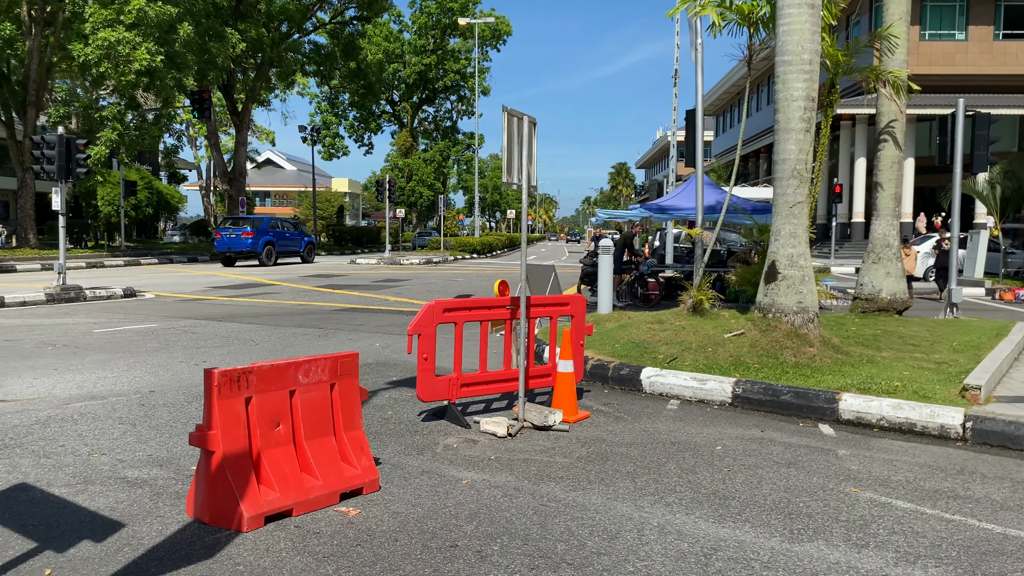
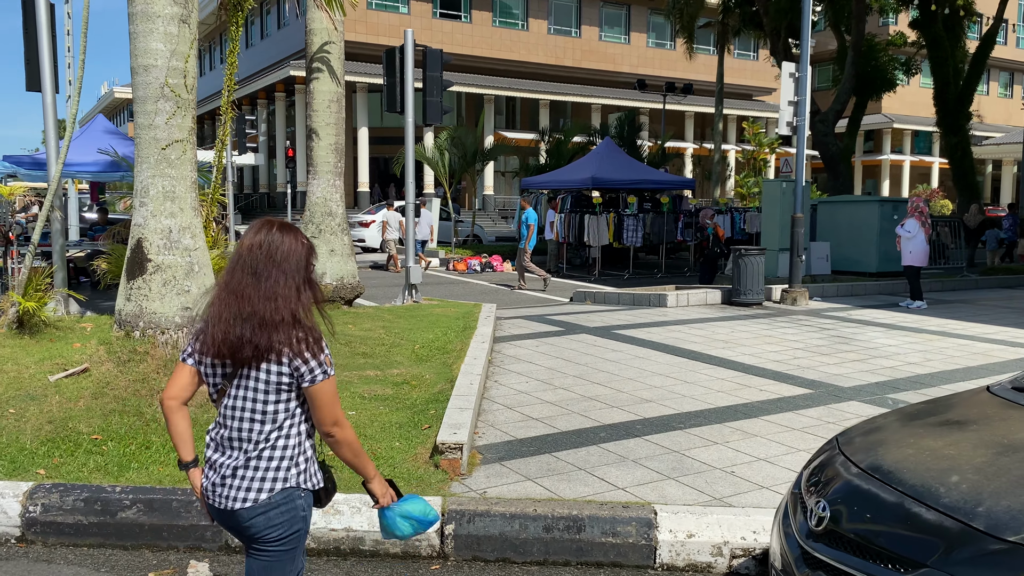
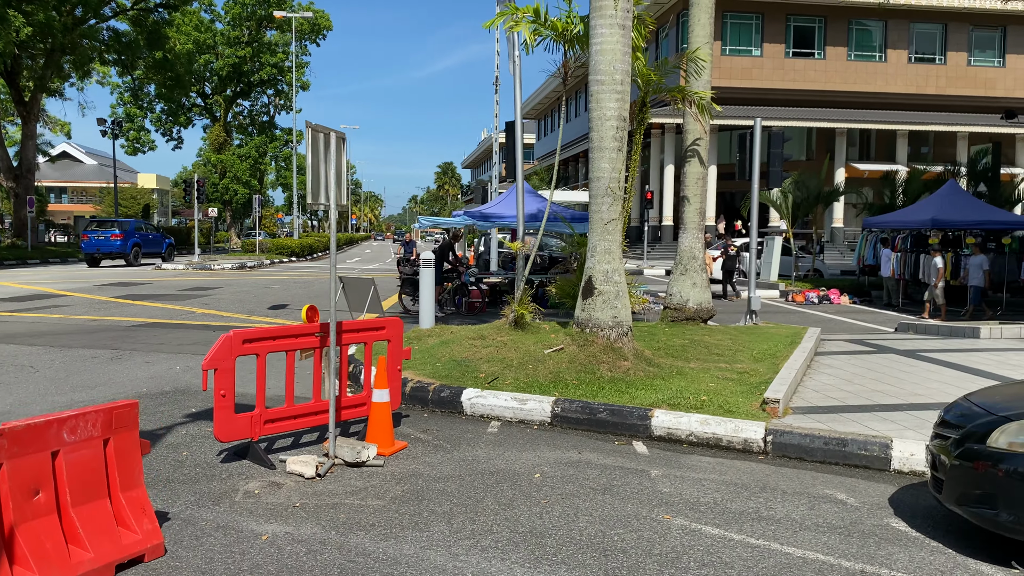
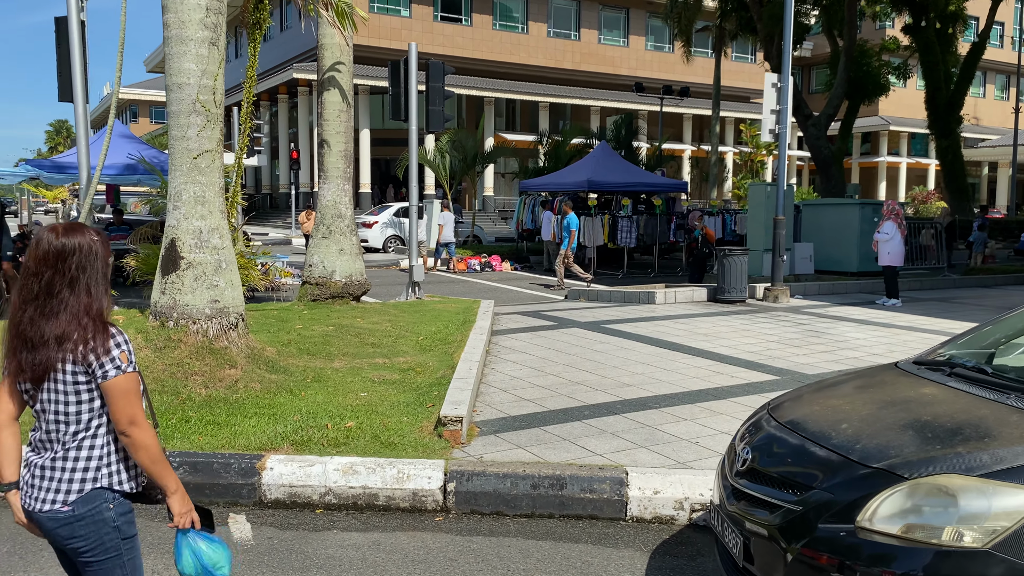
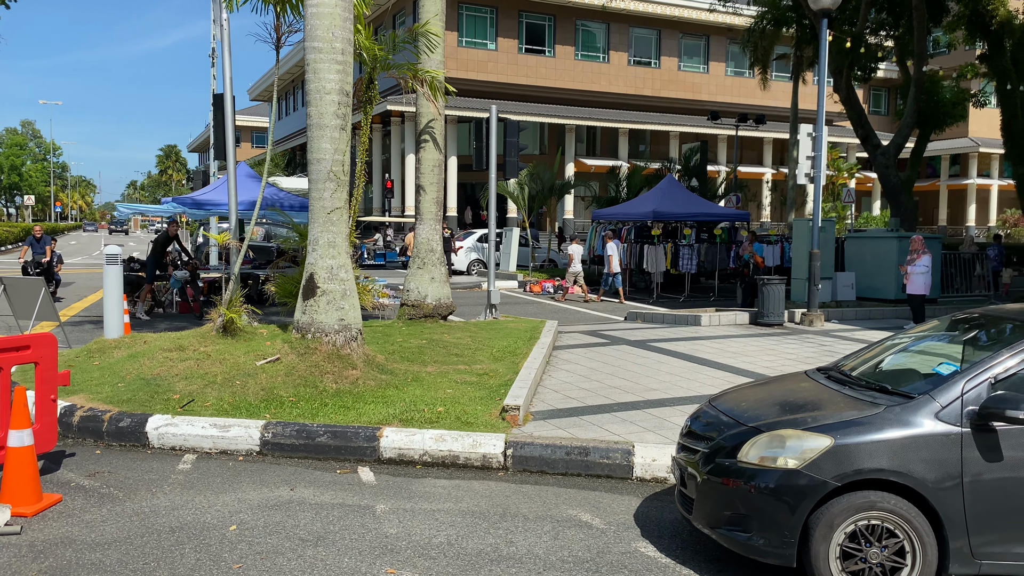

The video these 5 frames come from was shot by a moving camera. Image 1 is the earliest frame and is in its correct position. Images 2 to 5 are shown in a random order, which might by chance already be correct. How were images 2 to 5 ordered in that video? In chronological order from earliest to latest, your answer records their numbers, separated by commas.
3, 5, 4, 2
